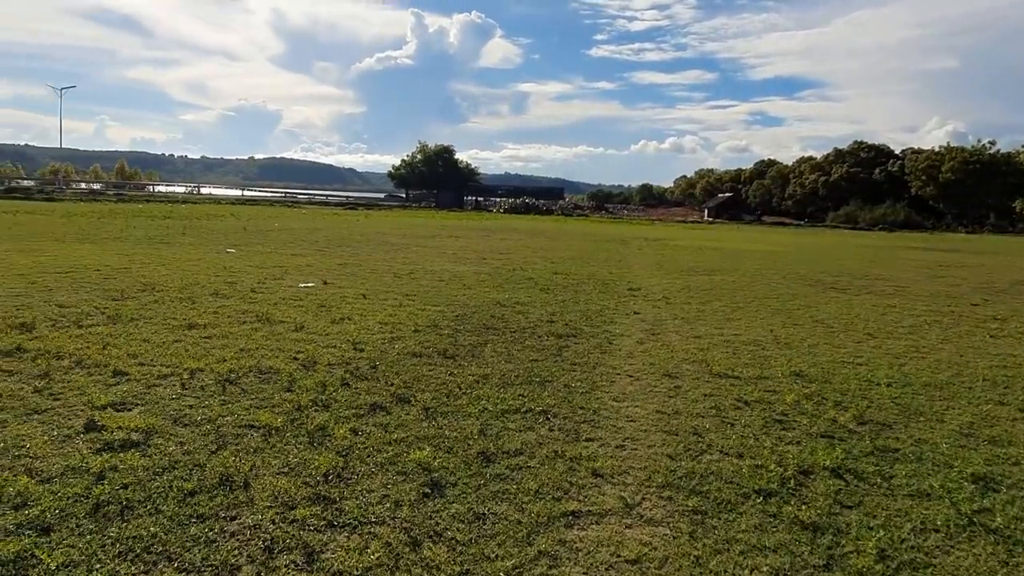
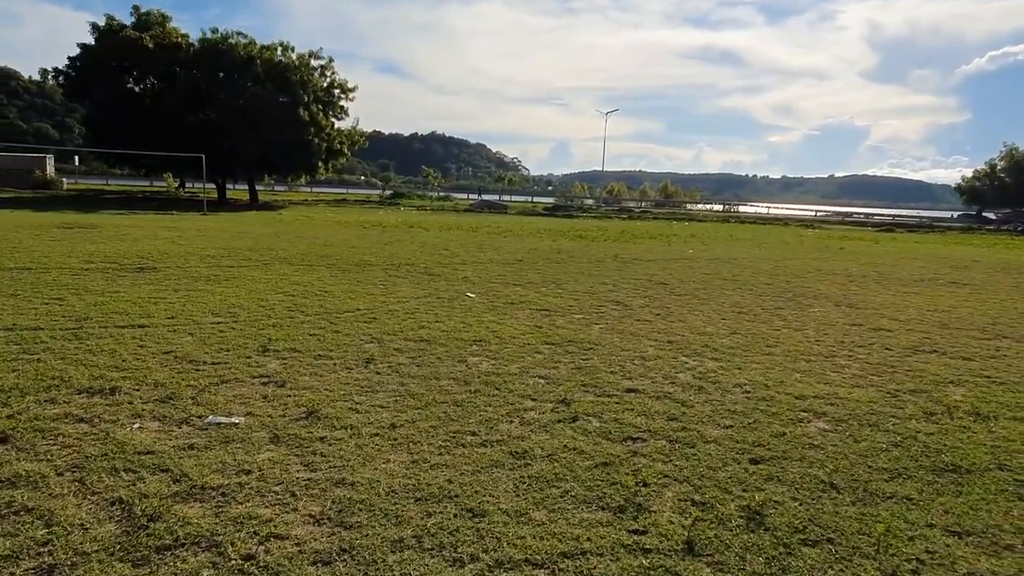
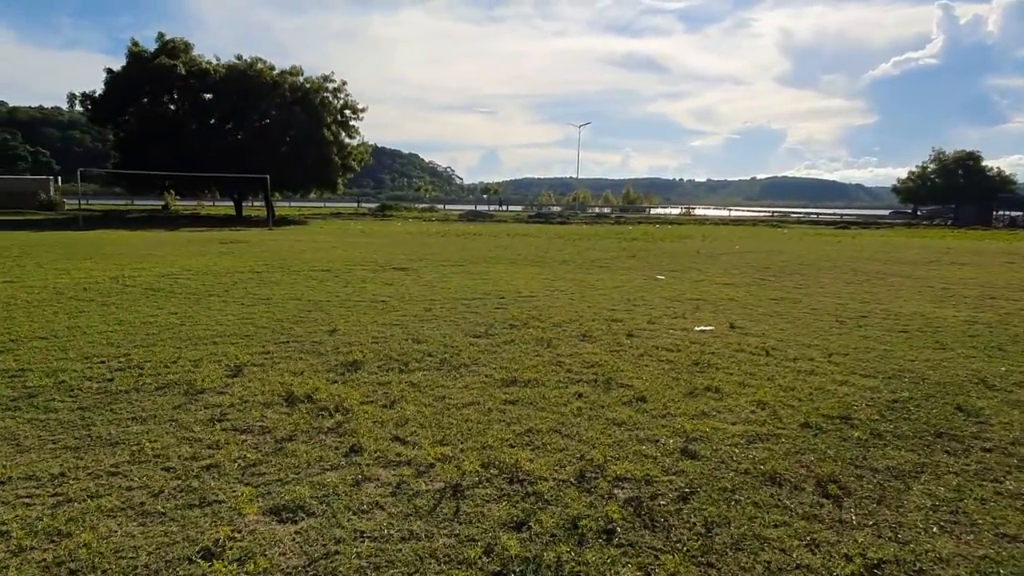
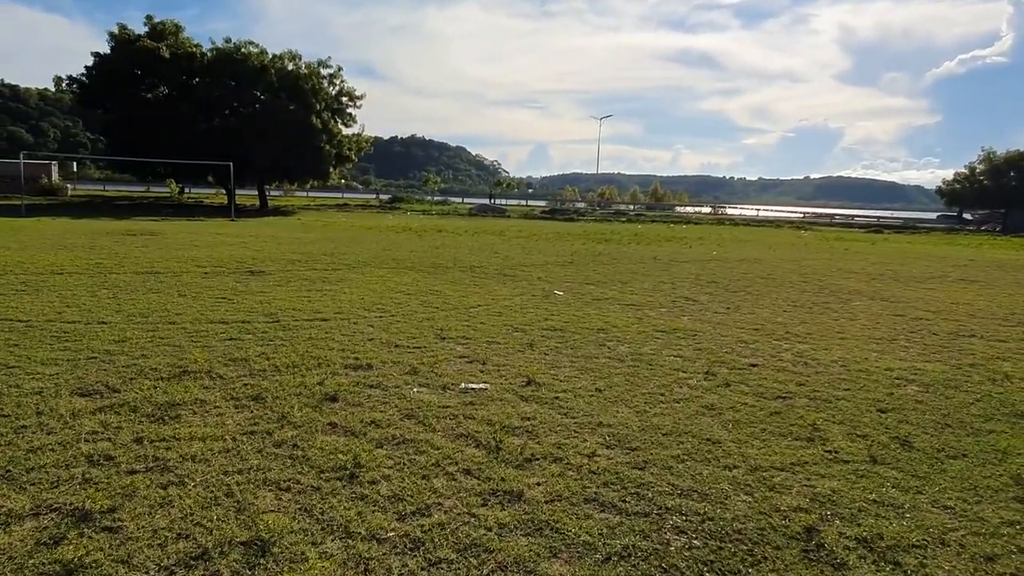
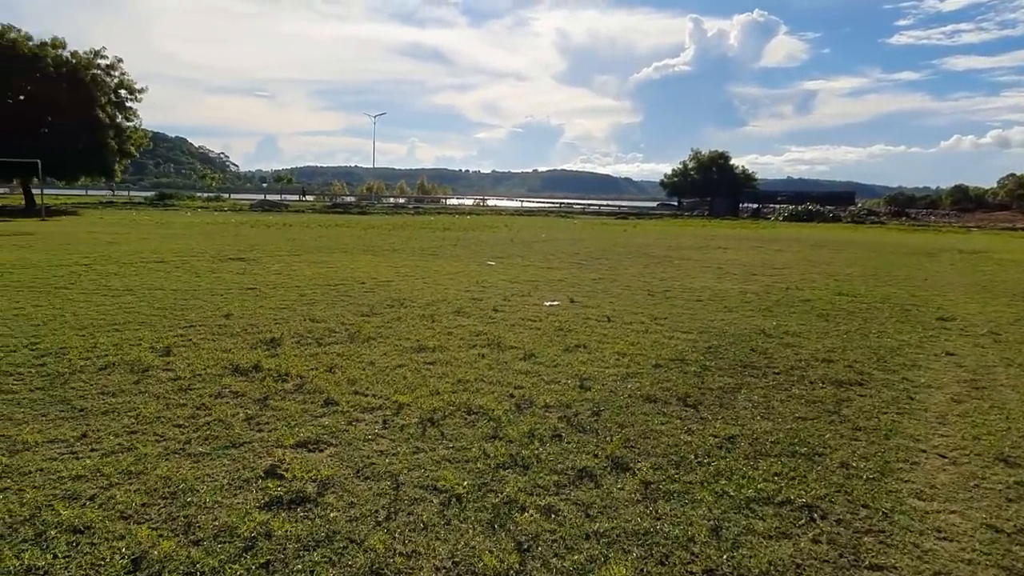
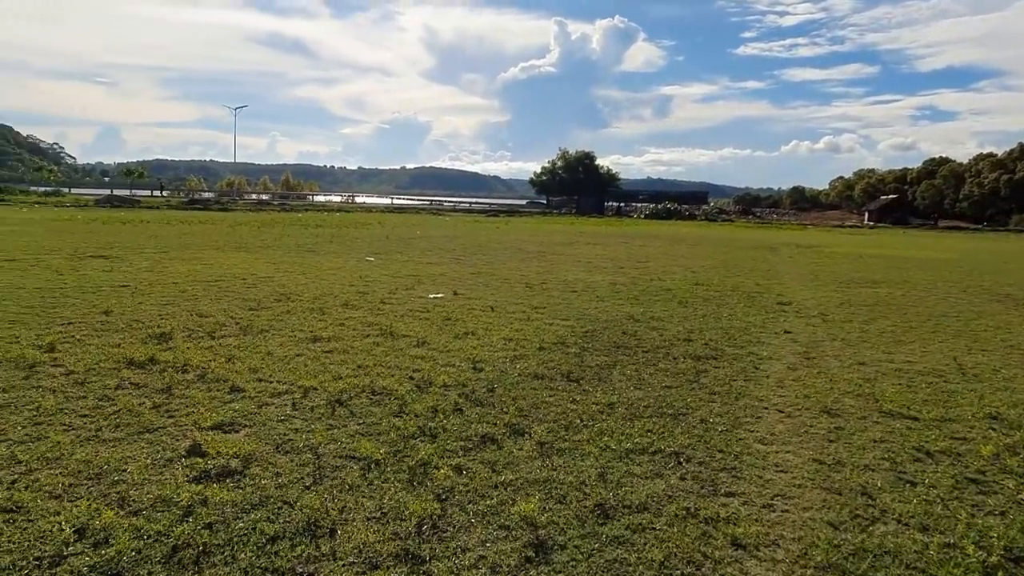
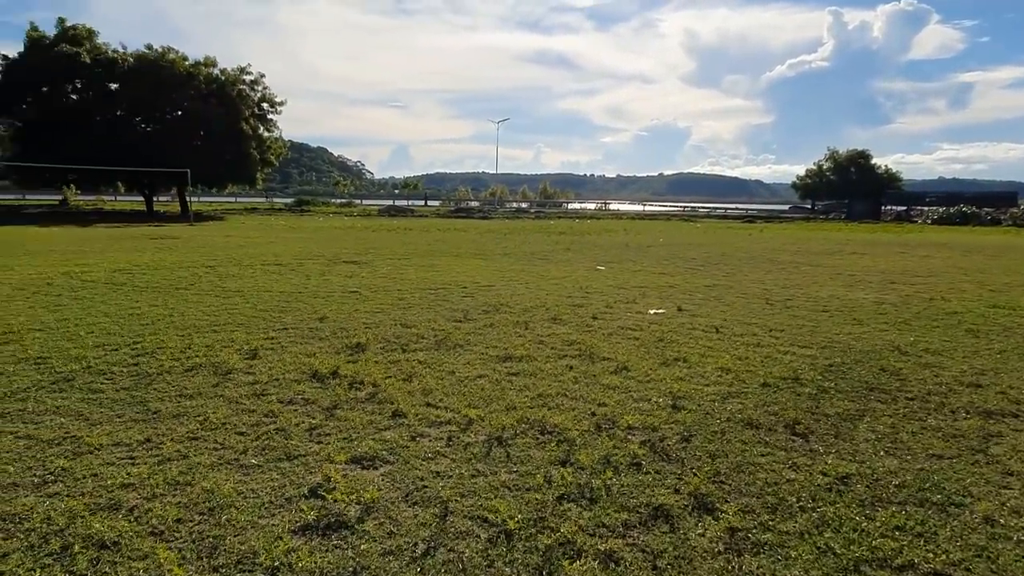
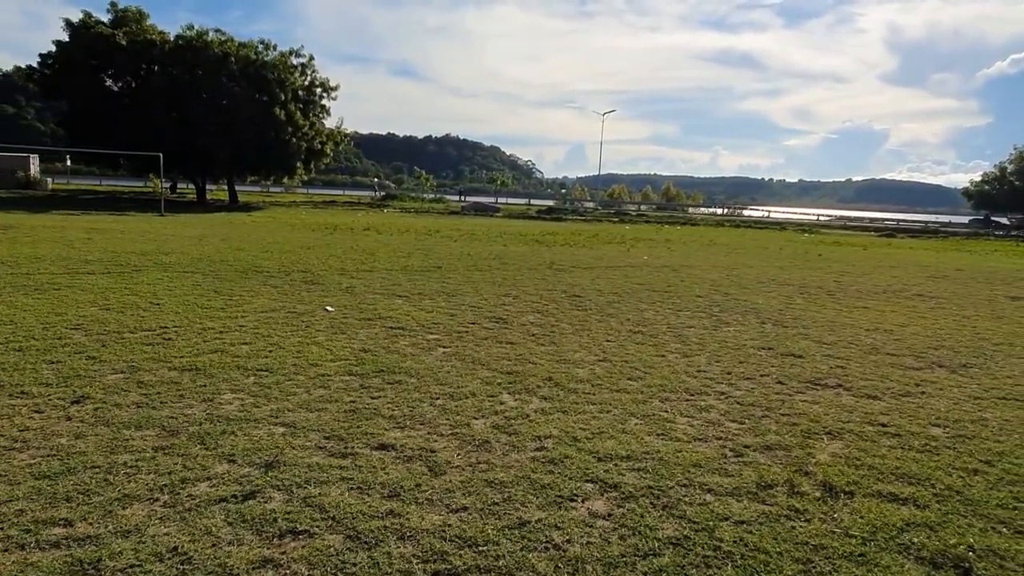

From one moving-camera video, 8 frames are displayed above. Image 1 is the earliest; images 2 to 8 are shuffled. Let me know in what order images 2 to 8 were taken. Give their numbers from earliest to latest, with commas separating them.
6, 5, 7, 3, 4, 2, 8
